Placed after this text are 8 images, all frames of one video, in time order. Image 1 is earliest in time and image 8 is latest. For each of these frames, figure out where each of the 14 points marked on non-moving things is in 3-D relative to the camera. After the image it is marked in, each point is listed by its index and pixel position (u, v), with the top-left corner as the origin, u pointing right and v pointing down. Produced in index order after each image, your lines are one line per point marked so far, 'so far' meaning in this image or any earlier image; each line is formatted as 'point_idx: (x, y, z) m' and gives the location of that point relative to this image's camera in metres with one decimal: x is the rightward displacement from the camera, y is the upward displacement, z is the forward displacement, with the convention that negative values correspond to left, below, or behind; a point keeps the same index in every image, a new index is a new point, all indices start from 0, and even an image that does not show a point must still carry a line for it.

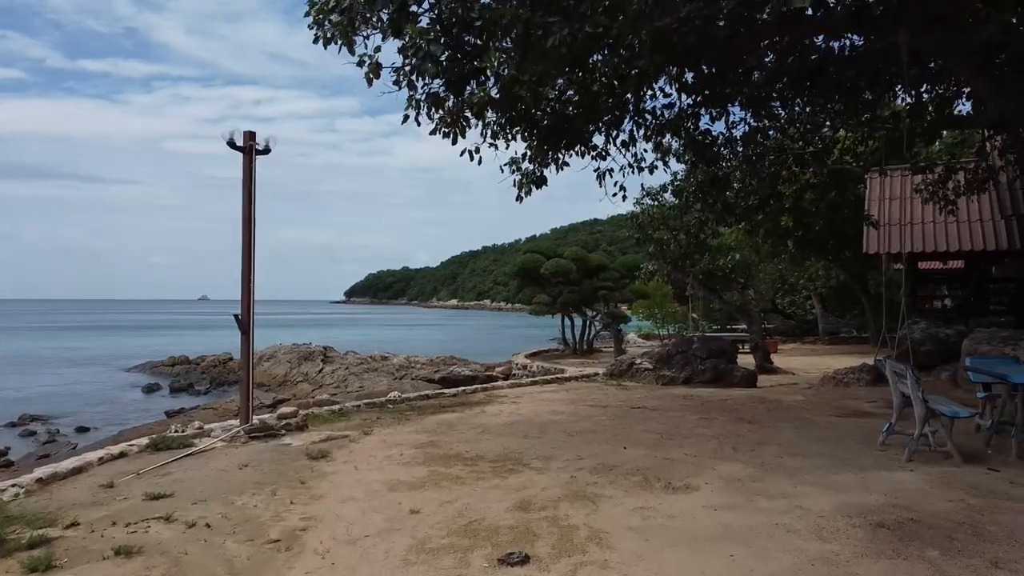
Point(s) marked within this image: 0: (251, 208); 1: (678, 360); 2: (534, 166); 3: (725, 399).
0: (-2.3, +0.7, +7.0) m
1: (+2.4, -1.0, +11.5) m
2: (+0.3, +1.5, +9.7) m
3: (+2.3, -1.2, +8.6) m
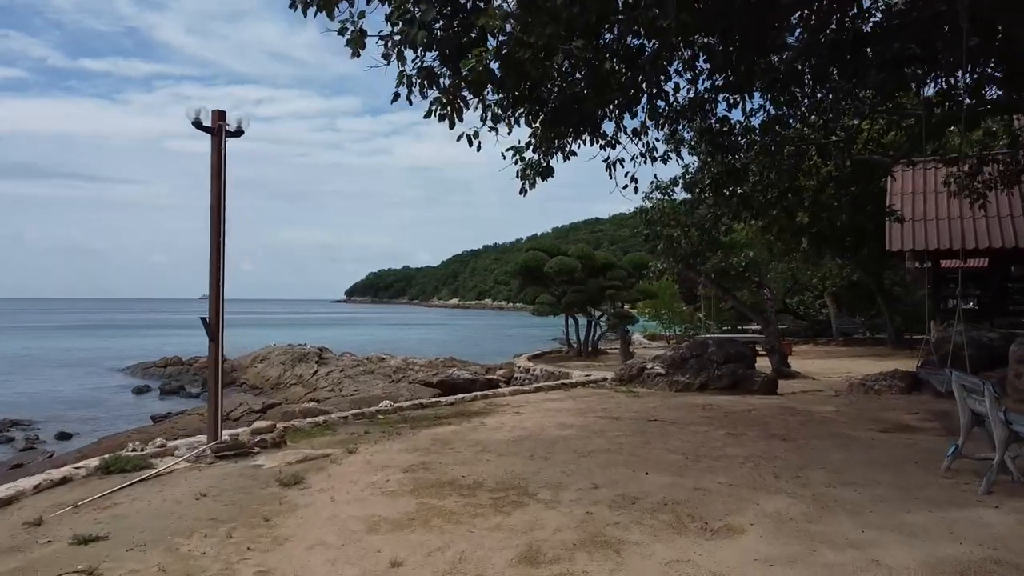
0: (-2.2, +0.7, +6.2) m
1: (+2.4, -1.0, +10.7) m
2: (+0.3, +1.5, +8.9) m
3: (+2.3, -1.2, +7.8) m
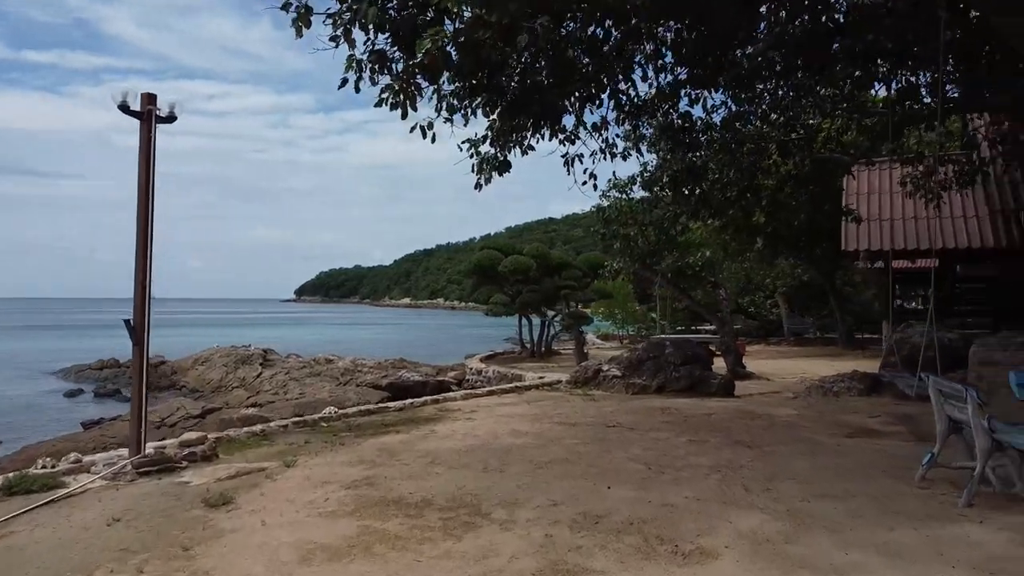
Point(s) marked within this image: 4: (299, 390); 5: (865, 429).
0: (-2.6, +0.7, +5.6) m
1: (+1.8, -1.0, +10.5) m
2: (-0.2, +1.5, +8.5) m
3: (+1.9, -1.2, +7.6) m
4: (-4.6, -2.2, +17.3) m
5: (+2.9, -1.2, +6.7) m
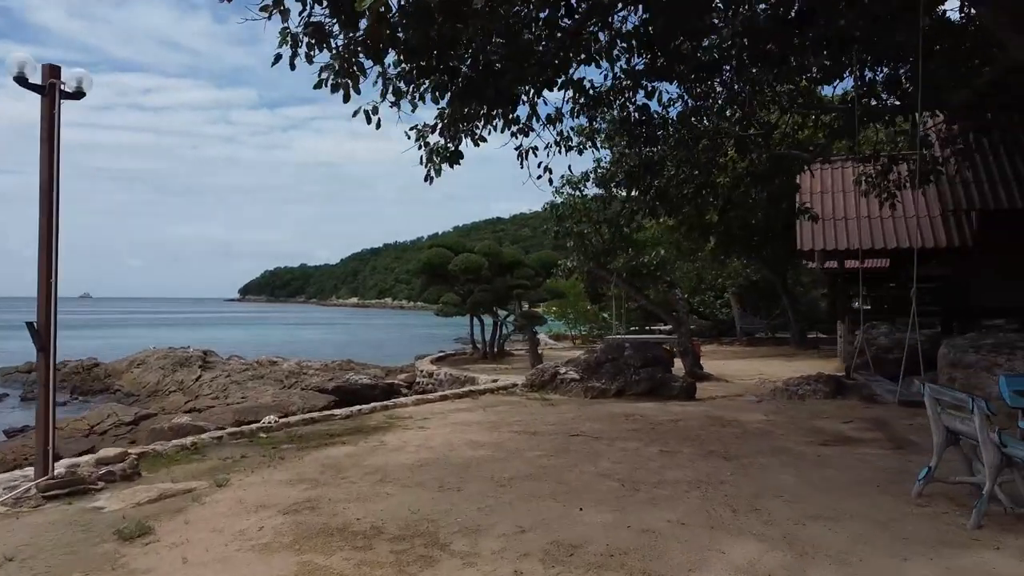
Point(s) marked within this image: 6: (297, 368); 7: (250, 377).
0: (-2.8, +0.7, +5.0) m
1: (+1.2, -1.0, +10.1) m
2: (-0.7, +1.5, +8.0) m
3: (+1.5, -1.2, +7.2) m
4: (-5.6, -2.2, +16.5) m
5: (+2.6, -1.2, +6.3) m
6: (-5.3, -2.0, +19.8) m
7: (-6.0, -2.0, +18.3) m
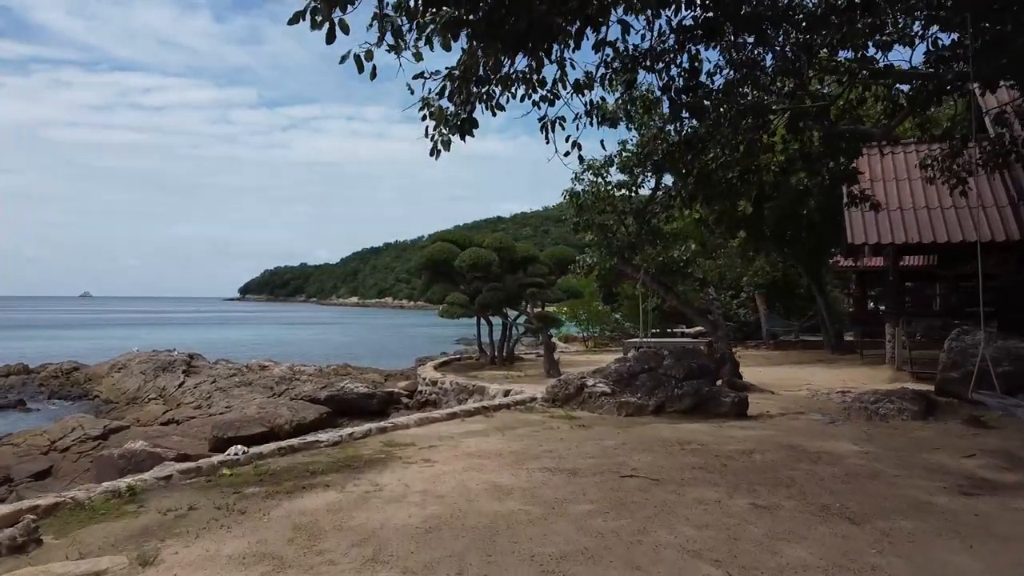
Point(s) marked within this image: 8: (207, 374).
0: (-2.6, +0.7, +3.5) m
1: (+1.4, -1.0, +8.6) m
2: (-0.4, +1.5, +6.5) m
3: (+1.7, -1.2, +5.7) m
4: (-5.4, -2.2, +15.0) m
5: (+2.8, -1.2, +4.9) m
6: (-5.1, -2.0, +18.4) m
7: (-5.8, -2.0, +16.8) m
8: (-6.9, -2.0, +18.1) m
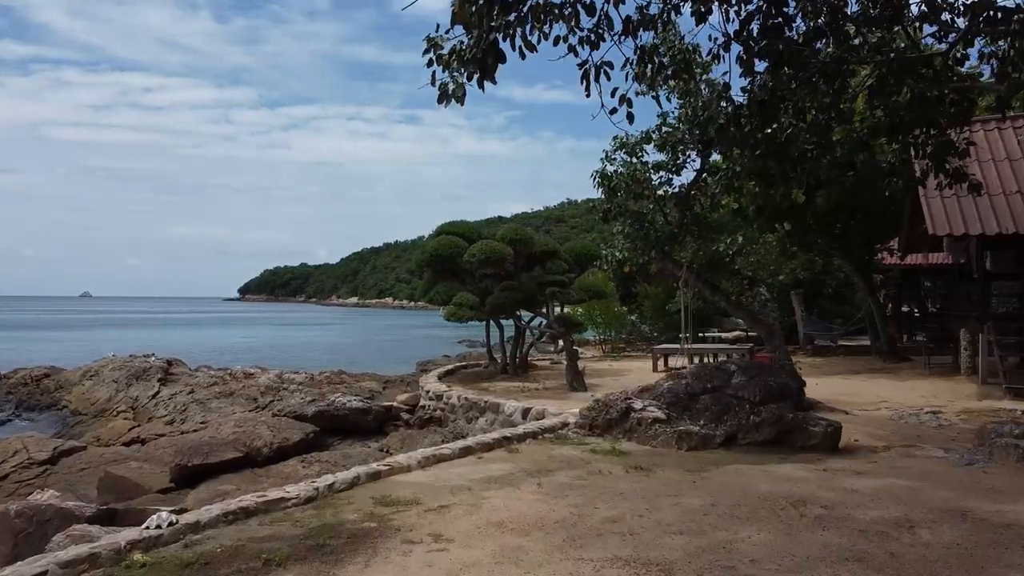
0: (-2.4, +0.7, +1.7) m
1: (+1.7, -1.0, +6.8) m
2: (-0.2, +1.5, +4.7) m
3: (+1.9, -1.2, +3.9) m
4: (-5.1, -2.1, +13.2) m
5: (+3.0, -1.1, +3.0) m
6: (-4.9, -1.9, +16.5) m
7: (-5.5, -2.0, +15.0) m
8: (-6.7, -1.9, +16.3) m
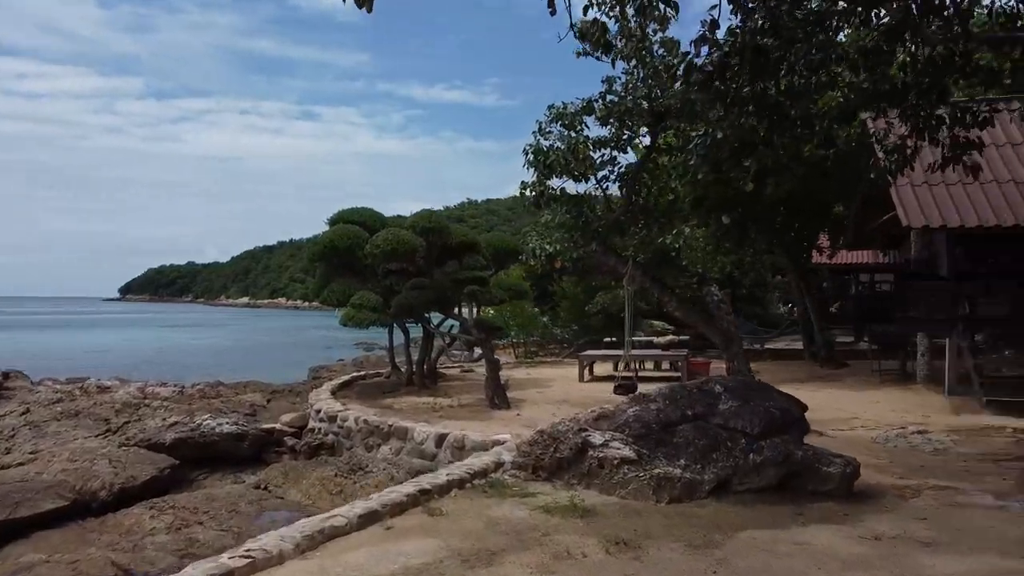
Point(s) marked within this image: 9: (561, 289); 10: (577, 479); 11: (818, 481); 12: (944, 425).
0: (-2.2, +0.8, -0.4) m
1: (+1.2, -1.0, +5.1) m
2: (-0.4, +1.5, +2.8) m
3: (+1.8, -1.1, +2.3) m
4: (-6.4, -2.1, +10.6) m
5: (+3.0, -1.1, +1.6) m
6: (-6.5, -1.9, +14.0) m
7: (-7.0, -1.9, +12.4) m
8: (-8.3, -1.9, +13.5) m
9: (+1.1, 0.0, +18.3) m
10: (+0.4, -1.2, +5.2) m
11: (+1.9, -1.2, +4.9) m
12: (+4.3, -1.4, +8.0) m
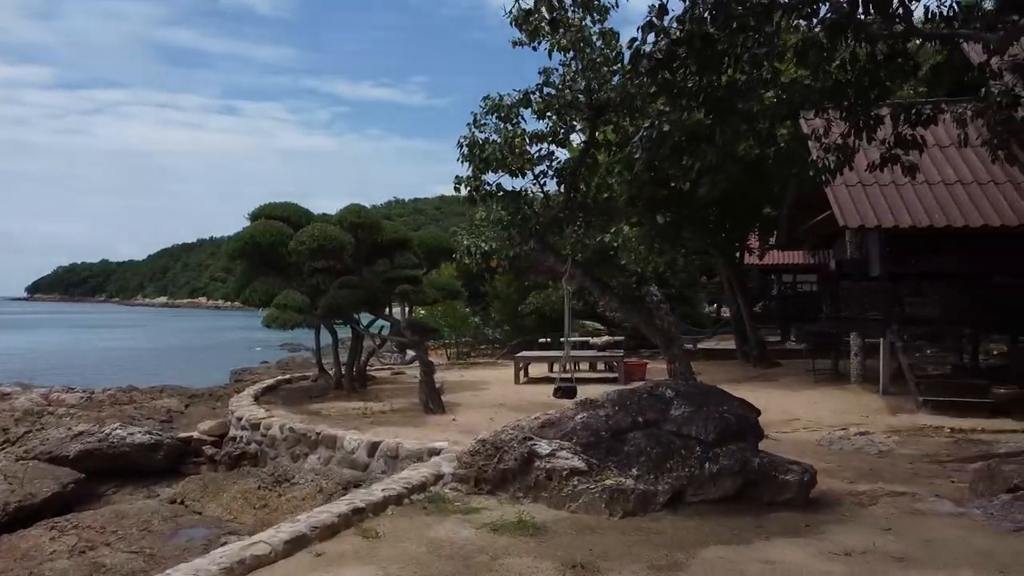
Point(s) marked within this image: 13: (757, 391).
0: (-2.0, +0.8, -1.0) m
1: (+0.8, -1.0, +4.8) m
2: (-0.6, +1.5, +2.4) m
3: (+1.7, -1.1, +2.1) m
4: (-7.2, -2.1, +9.6) m
5: (+3.0, -1.1, +1.5) m
6: (-7.6, -1.9, +13.0) m
7: (-8.0, -1.9, +11.3) m
8: (-9.4, -1.9, +12.4) m
9: (-0.4, 0.0, +17.9) m
10: (+0.1, -1.2, +4.9) m
11: (+1.6, -1.2, +4.7) m
12: (+3.7, -1.4, +8.0) m
13: (+3.3, -1.4, +10.9) m
